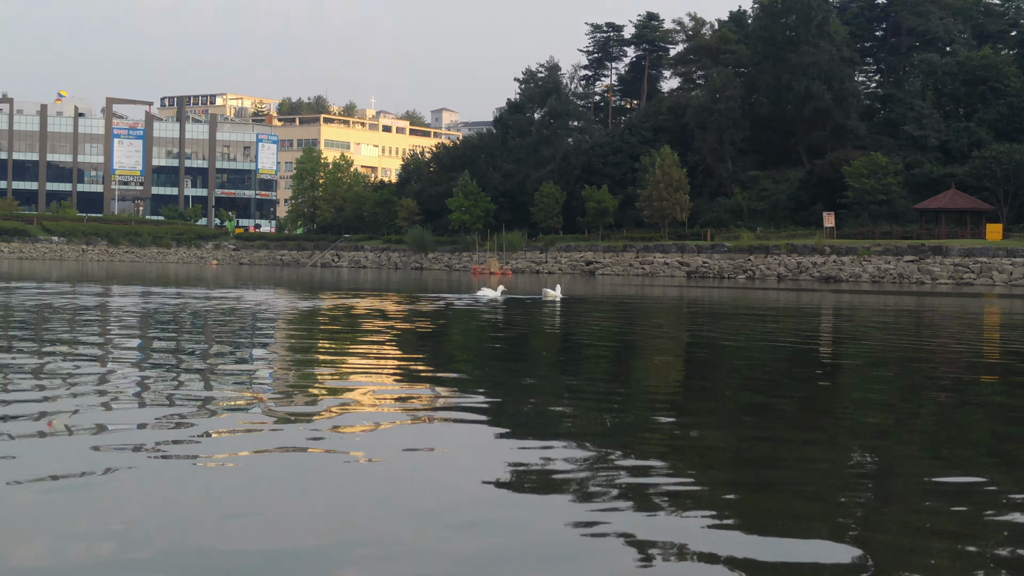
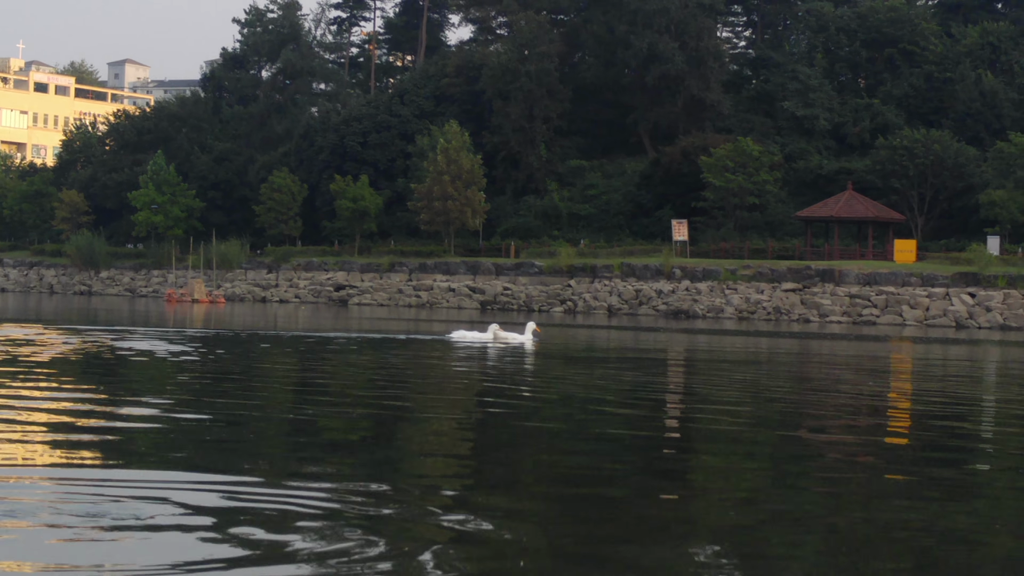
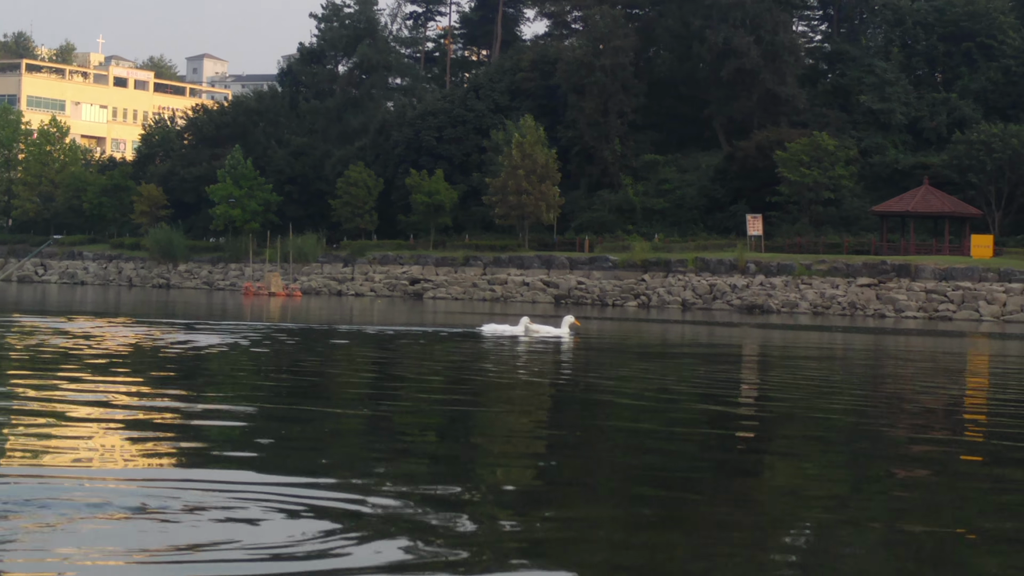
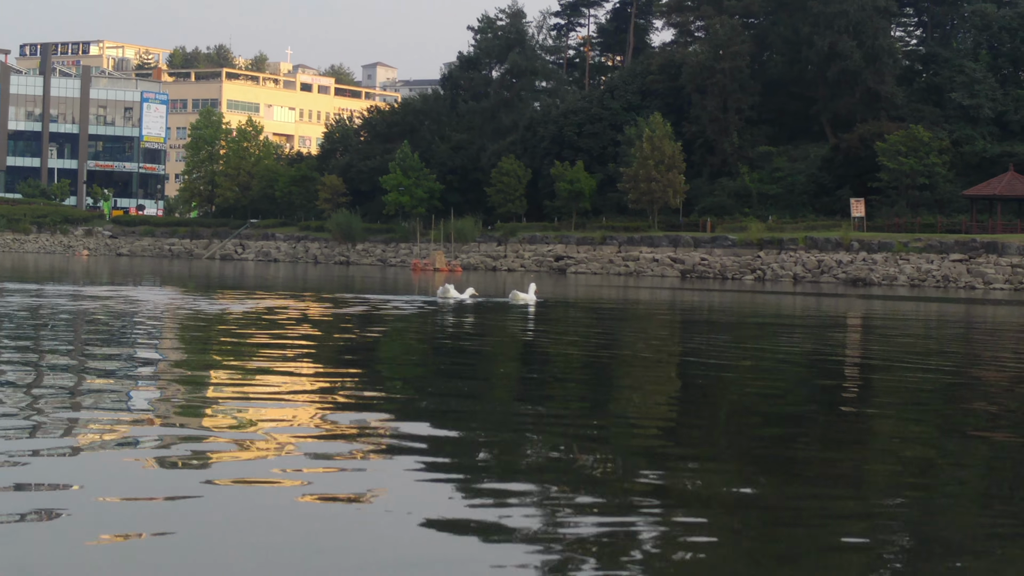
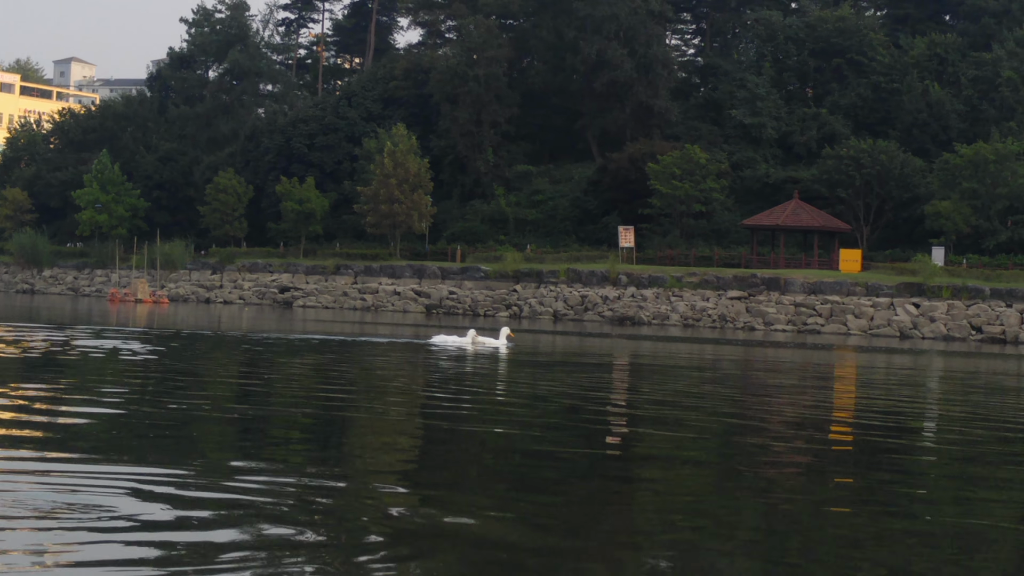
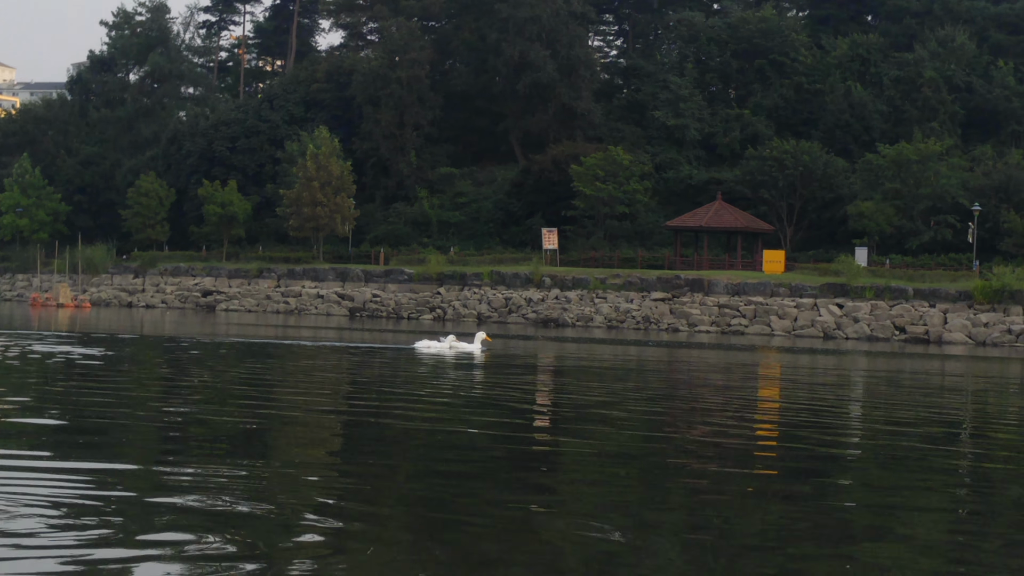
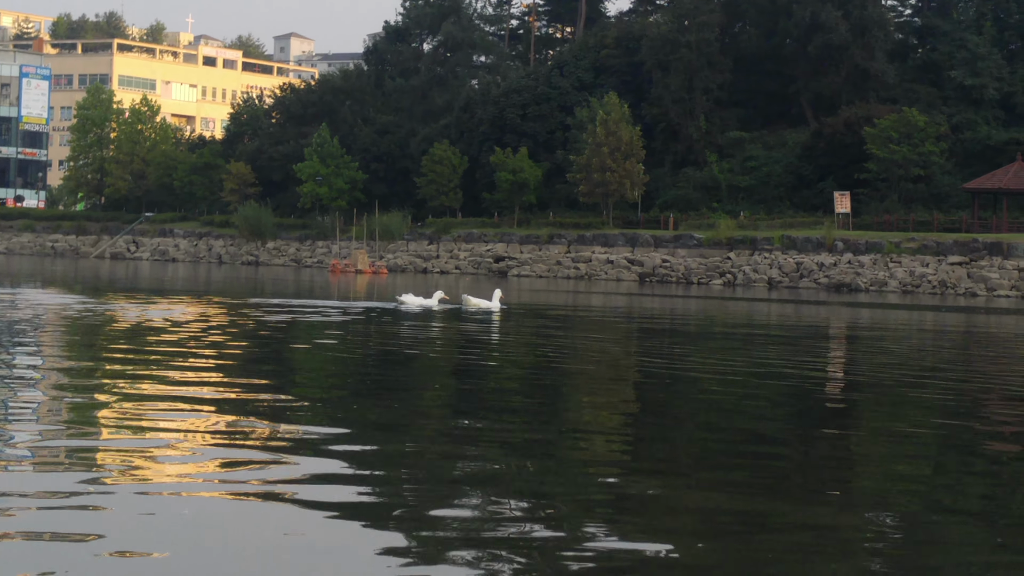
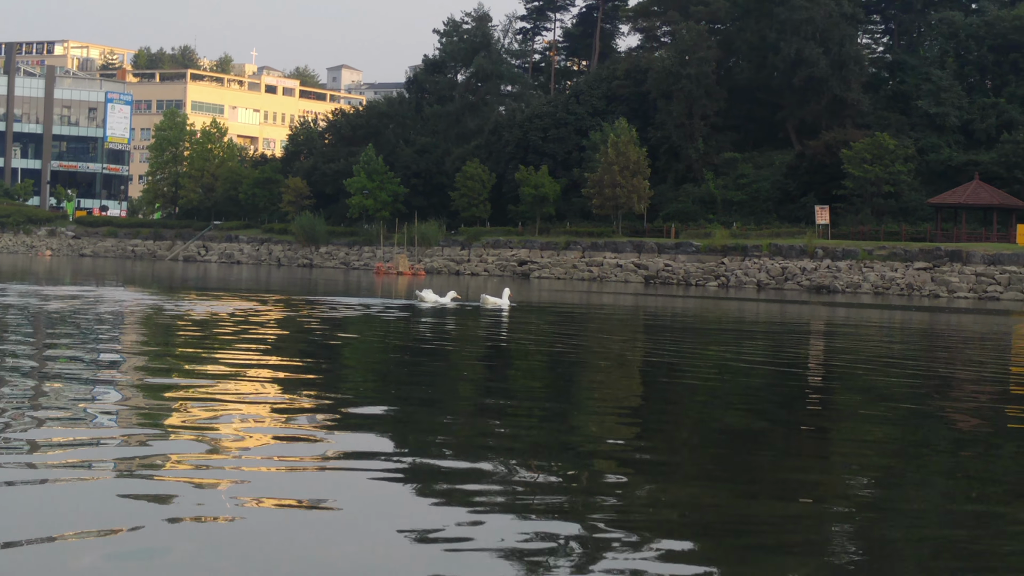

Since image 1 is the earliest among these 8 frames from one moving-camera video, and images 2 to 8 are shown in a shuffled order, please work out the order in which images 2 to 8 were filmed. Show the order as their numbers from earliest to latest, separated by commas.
4, 8, 7, 3, 2, 5, 6
